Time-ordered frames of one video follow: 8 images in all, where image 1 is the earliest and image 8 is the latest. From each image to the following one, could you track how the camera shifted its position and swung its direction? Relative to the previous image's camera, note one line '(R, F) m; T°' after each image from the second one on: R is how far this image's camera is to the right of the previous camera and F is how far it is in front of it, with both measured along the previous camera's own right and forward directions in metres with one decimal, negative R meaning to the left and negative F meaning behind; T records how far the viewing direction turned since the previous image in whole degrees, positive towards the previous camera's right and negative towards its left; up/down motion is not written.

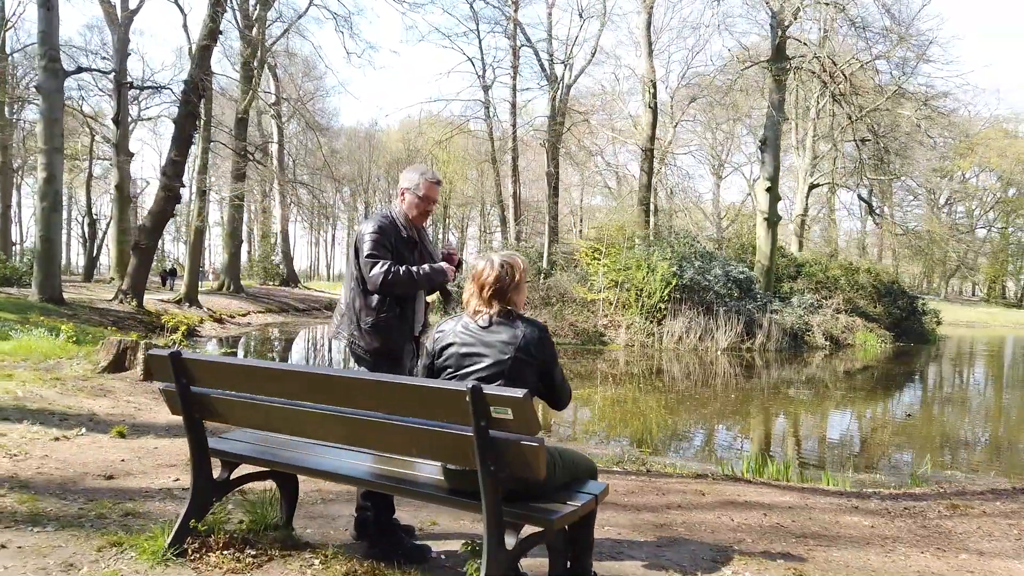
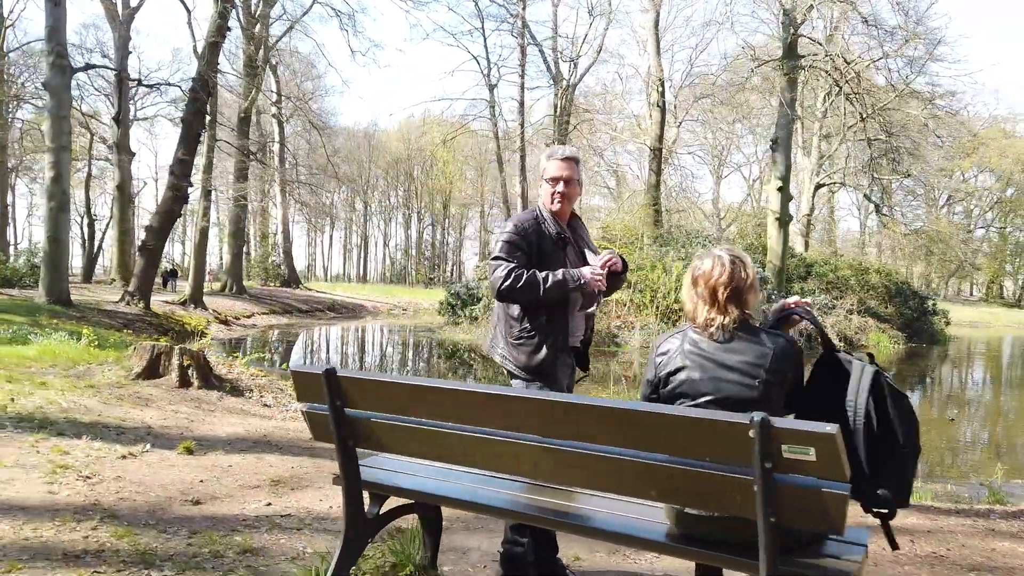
(-0.3, +0.2) m; 0°
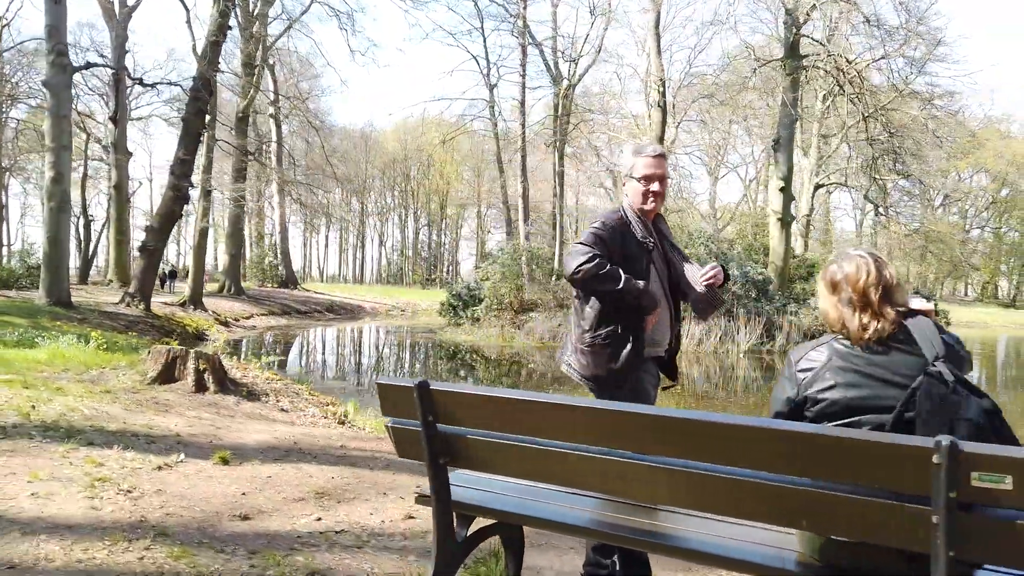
(-0.2, +0.1) m; 0°
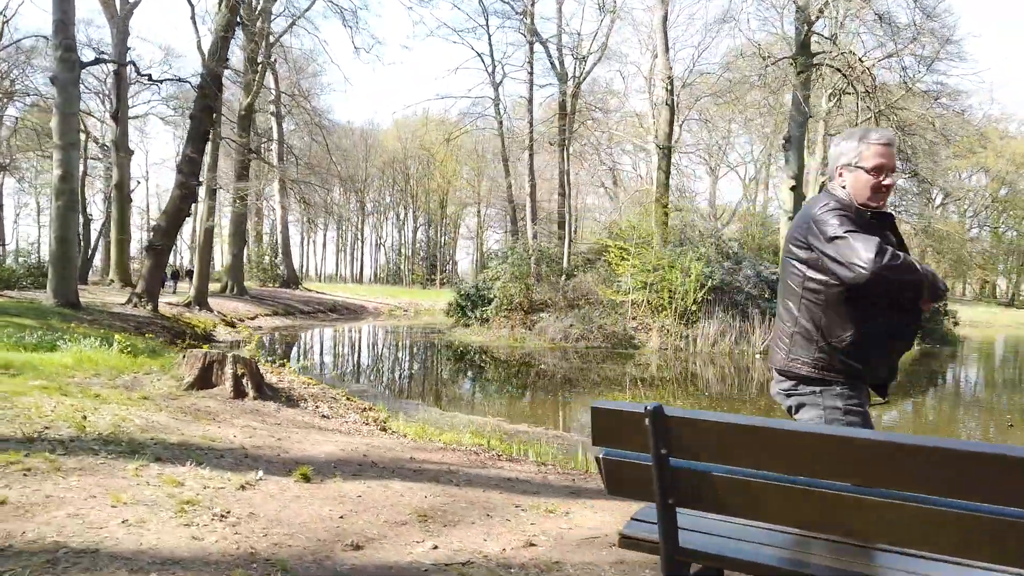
(-0.3, +0.1) m; 0°
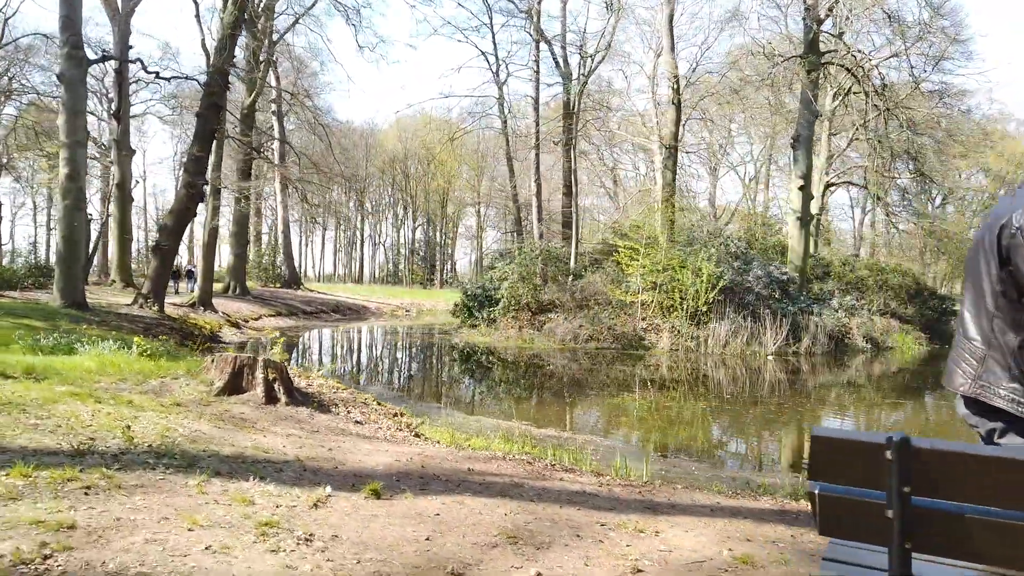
(-0.2, +0.1) m; 0°
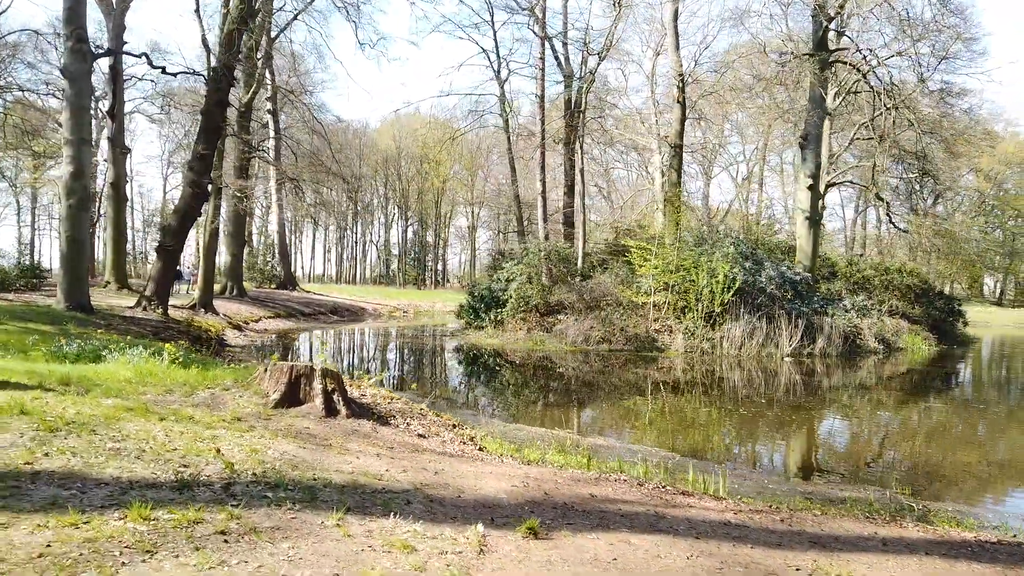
(-0.5, +0.2) m; +1°
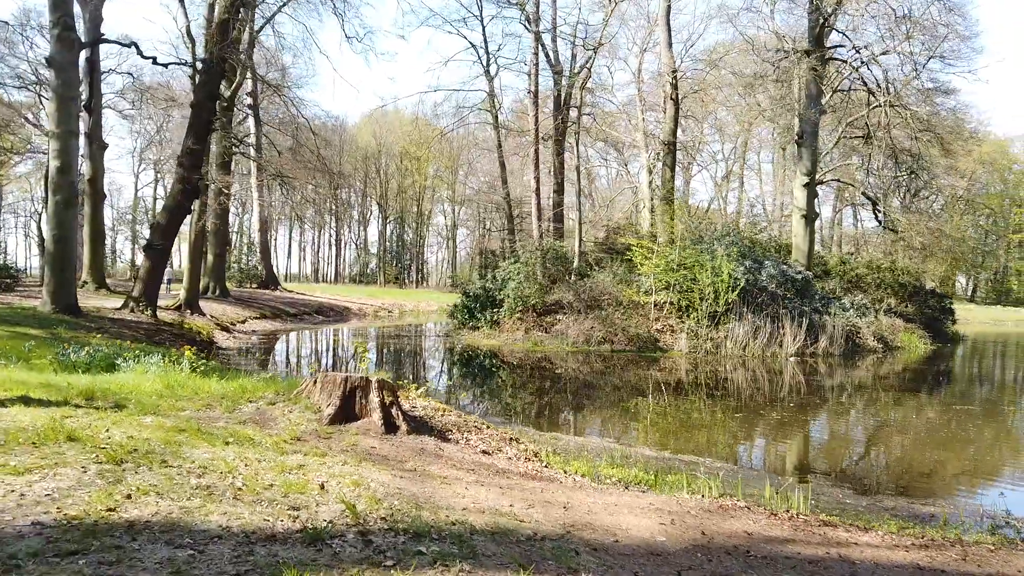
(-0.5, +0.3) m; +2°
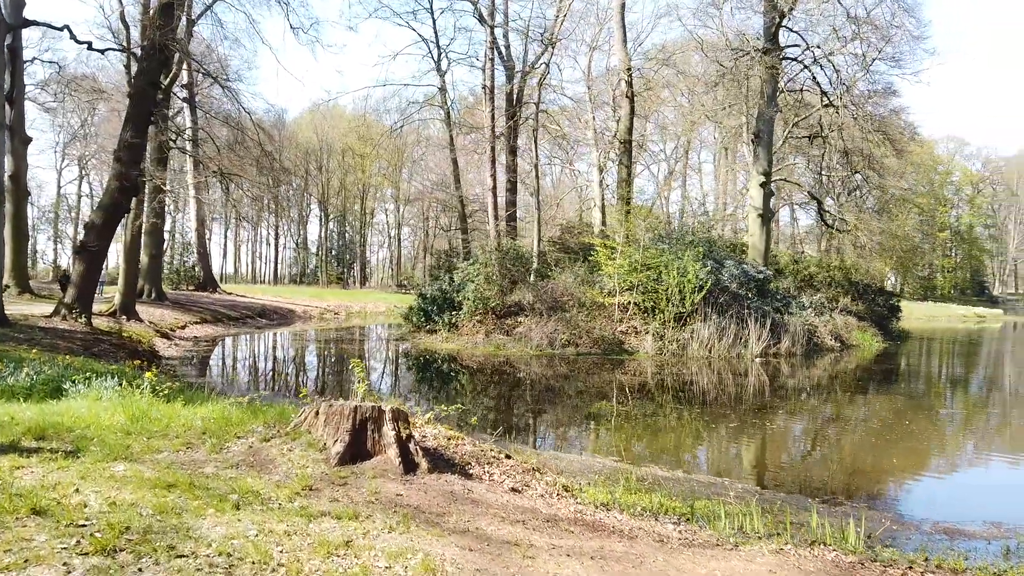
(-0.4, +0.4) m; +5°
